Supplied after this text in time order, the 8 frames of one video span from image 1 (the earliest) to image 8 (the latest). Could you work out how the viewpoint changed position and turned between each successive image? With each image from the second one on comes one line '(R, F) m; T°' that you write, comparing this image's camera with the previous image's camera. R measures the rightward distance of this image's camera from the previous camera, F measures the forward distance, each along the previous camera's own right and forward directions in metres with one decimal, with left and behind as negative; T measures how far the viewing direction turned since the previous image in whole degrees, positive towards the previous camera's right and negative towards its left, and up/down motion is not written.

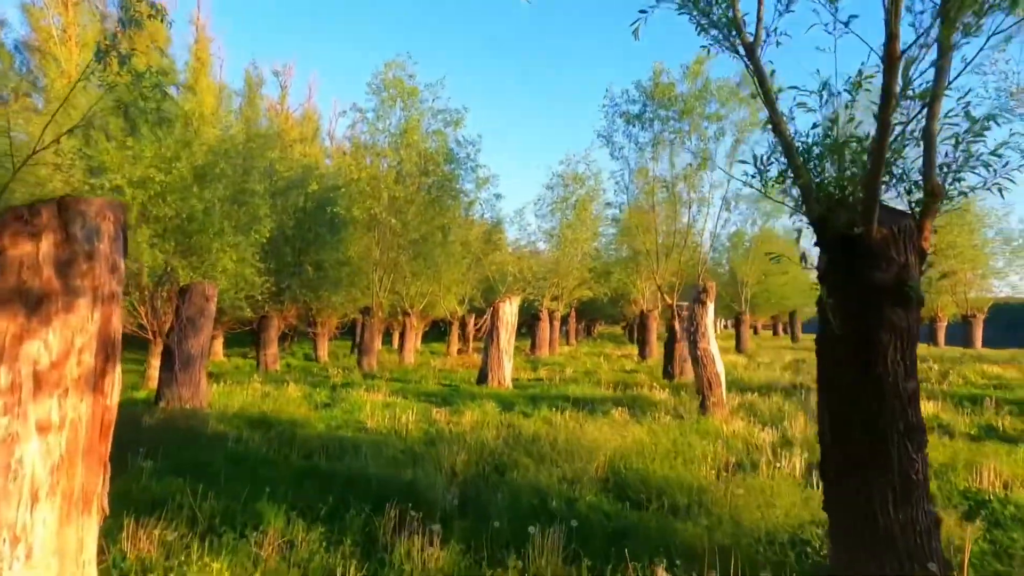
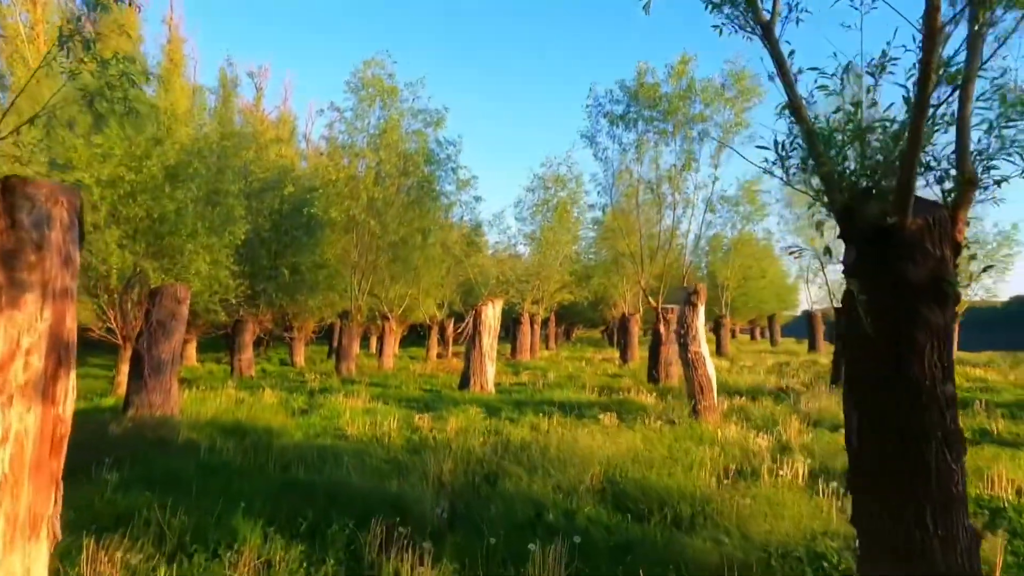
(-0.1, +0.3) m; +2°
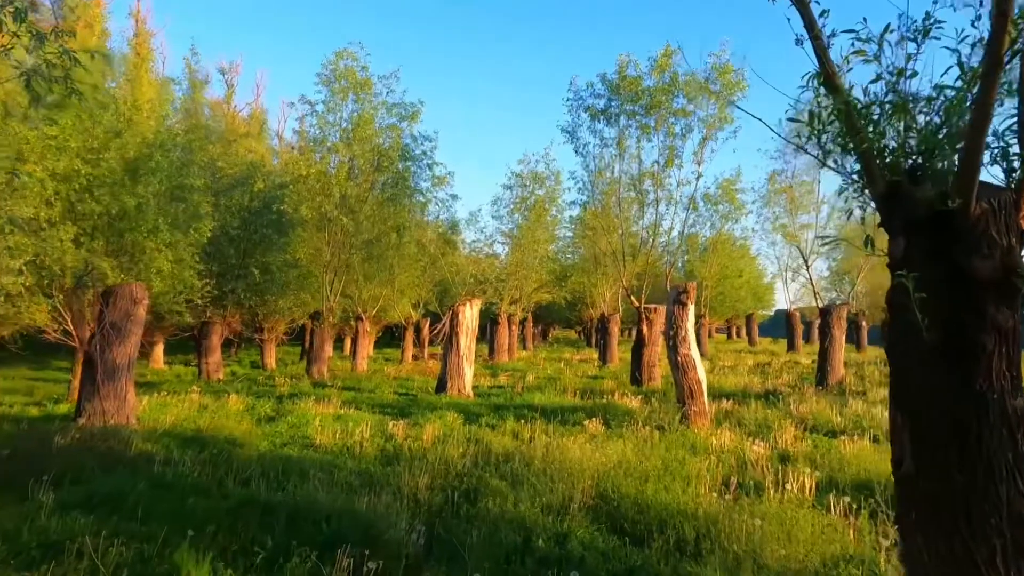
(-0.1, +0.6) m; +2°
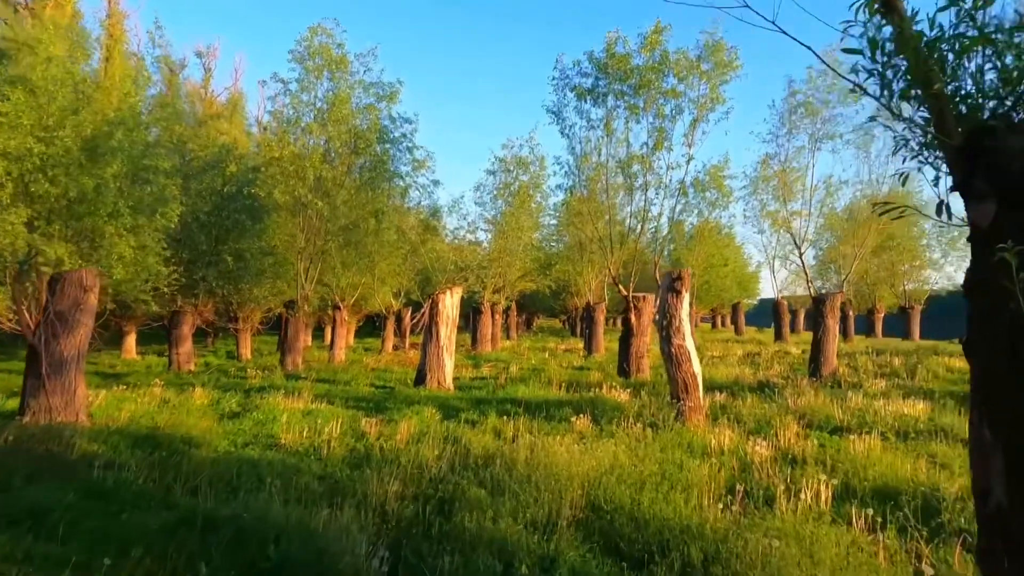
(0.0, +0.7) m; +1°
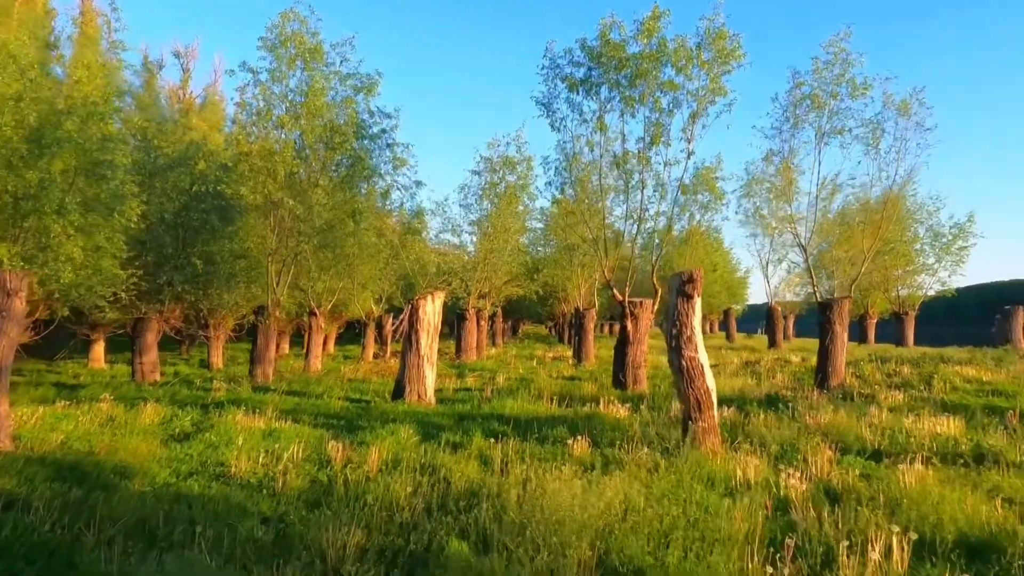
(0.0, +1.2) m; +1°
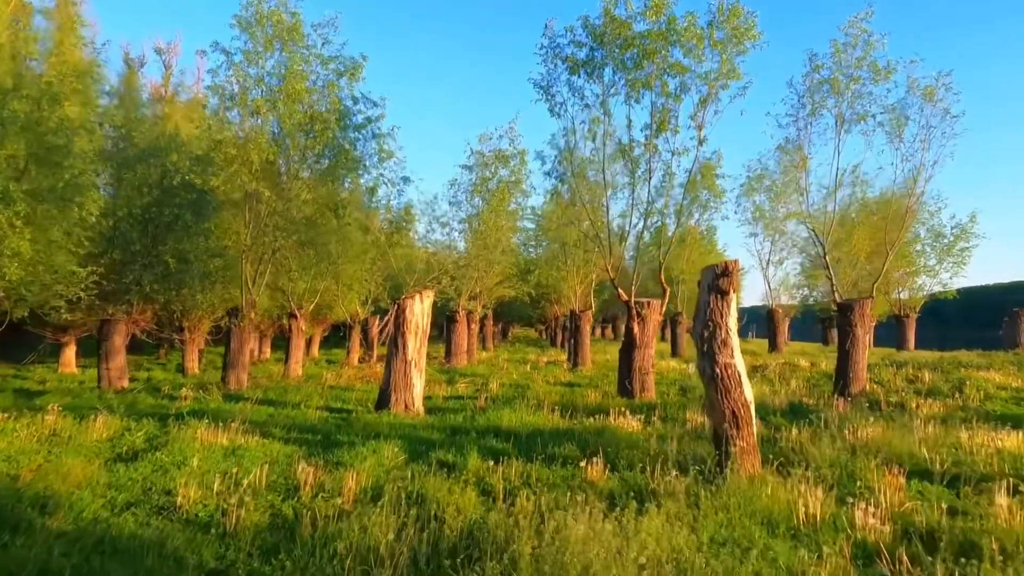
(-0.1, +1.2) m; +1°
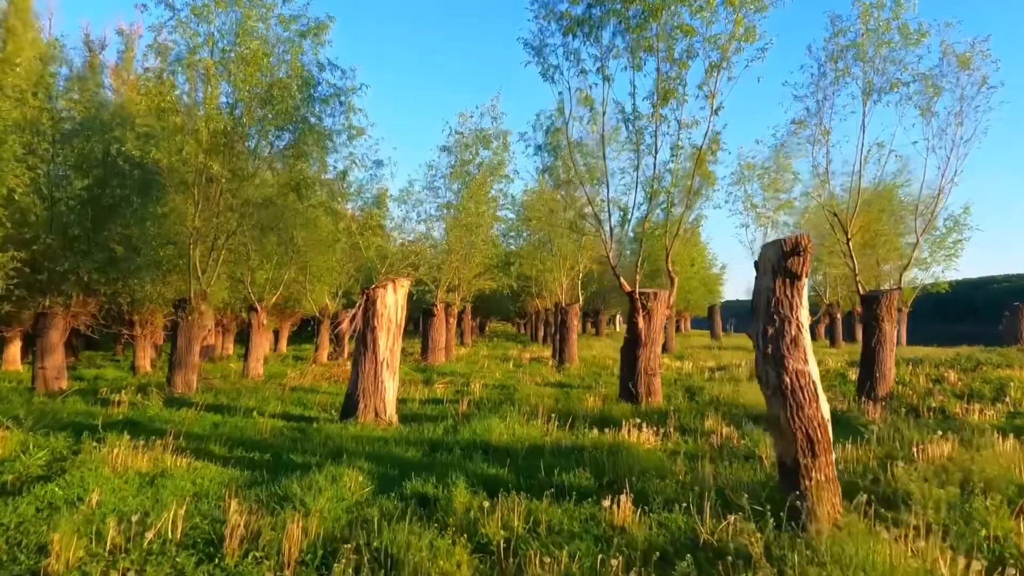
(-0.2, +1.7) m; +2°
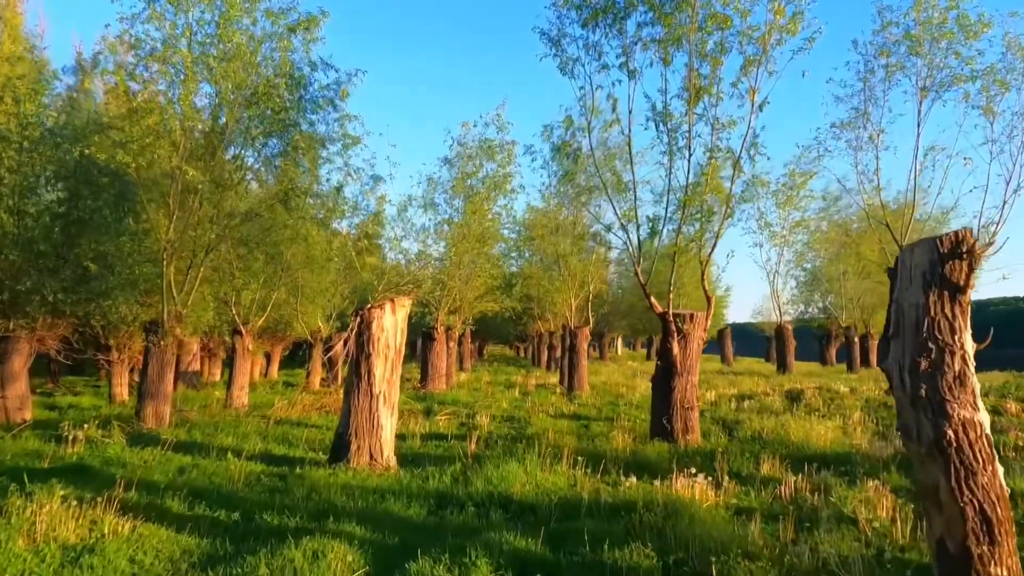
(-0.3, +1.5) m; 0°
